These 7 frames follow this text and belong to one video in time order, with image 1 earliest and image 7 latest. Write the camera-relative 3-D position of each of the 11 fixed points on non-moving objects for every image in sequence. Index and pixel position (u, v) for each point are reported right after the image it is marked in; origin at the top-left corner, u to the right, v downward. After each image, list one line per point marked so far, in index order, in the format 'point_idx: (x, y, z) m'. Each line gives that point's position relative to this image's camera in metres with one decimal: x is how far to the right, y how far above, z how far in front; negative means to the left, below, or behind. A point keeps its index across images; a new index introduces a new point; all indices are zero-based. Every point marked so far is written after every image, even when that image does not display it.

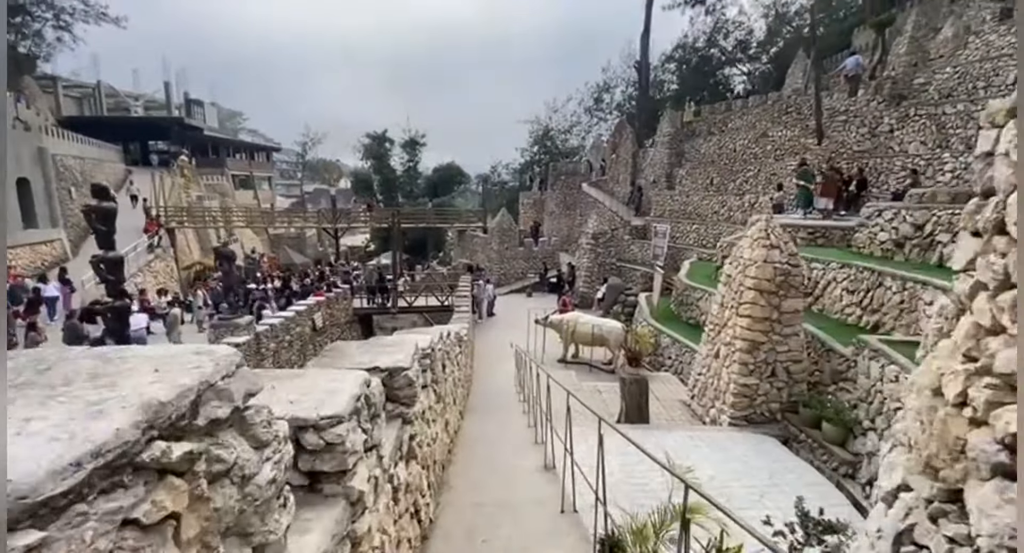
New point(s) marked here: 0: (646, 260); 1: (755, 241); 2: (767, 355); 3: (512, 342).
0: (+4.6, +0.6, +19.9) m
1: (+3.5, +0.5, +8.2) m
2: (+3.6, -1.1, +8.0) m
3: (0.0, -1.5, +13.2) m
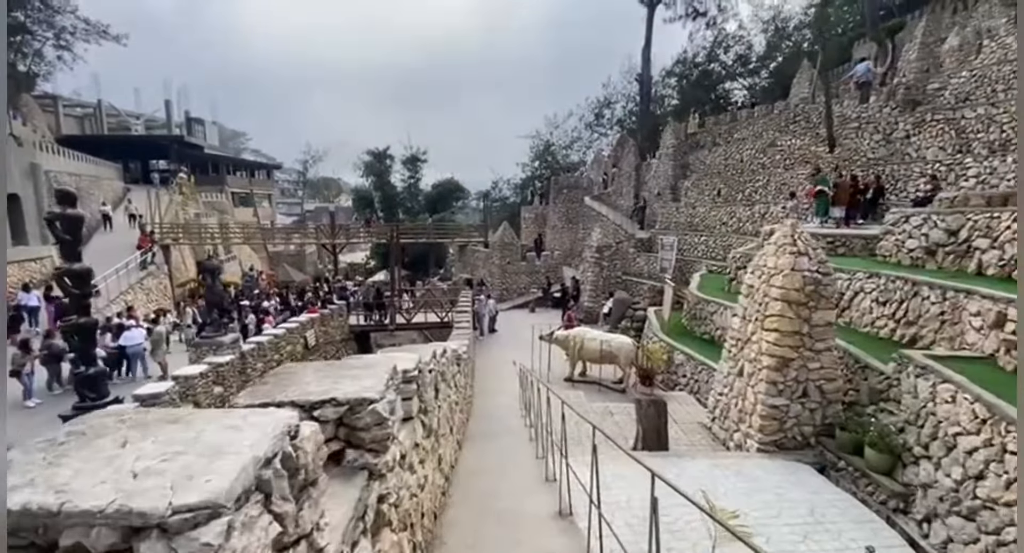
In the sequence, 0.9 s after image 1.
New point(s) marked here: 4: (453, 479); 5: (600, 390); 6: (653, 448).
0: (+4.7, +0.1, +19.2) m
1: (+3.5, +0.4, +7.5) m
2: (+3.6, -1.2, +7.3) m
3: (+0.1, -1.8, +12.5) m
4: (-0.5, -1.8, +5.1) m
5: (+1.7, -2.2, +11.0) m
6: (+1.8, -2.1, +7.2) m
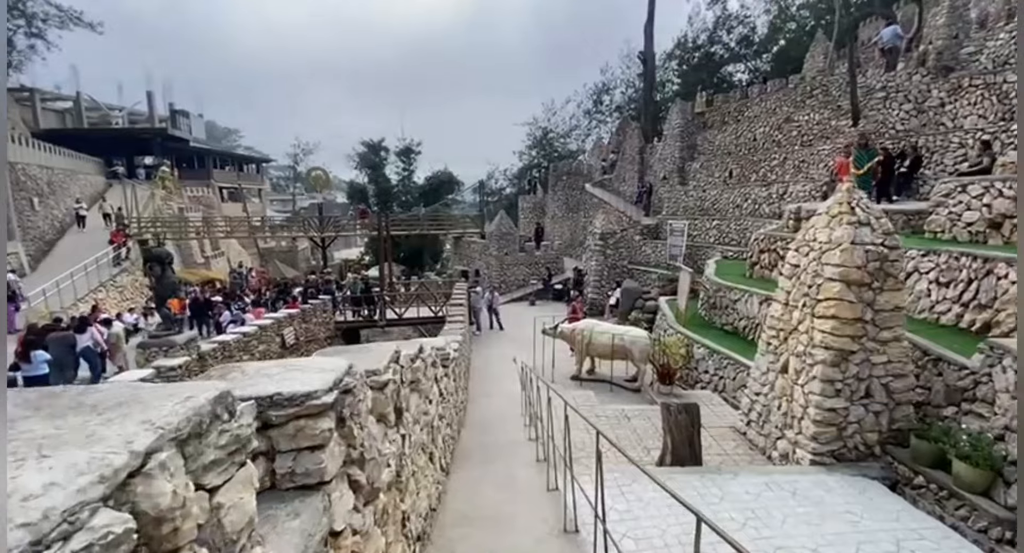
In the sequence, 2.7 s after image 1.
0: (+4.7, +0.5, +18.0) m
1: (+3.5, +0.6, +6.2) m
2: (+3.6, -1.0, +6.0) m
3: (+0.1, -1.6, +11.2) m
4: (-0.5, -1.6, +3.8) m
5: (+1.7, -1.9, +9.8) m
6: (+1.8, -1.9, +5.9) m
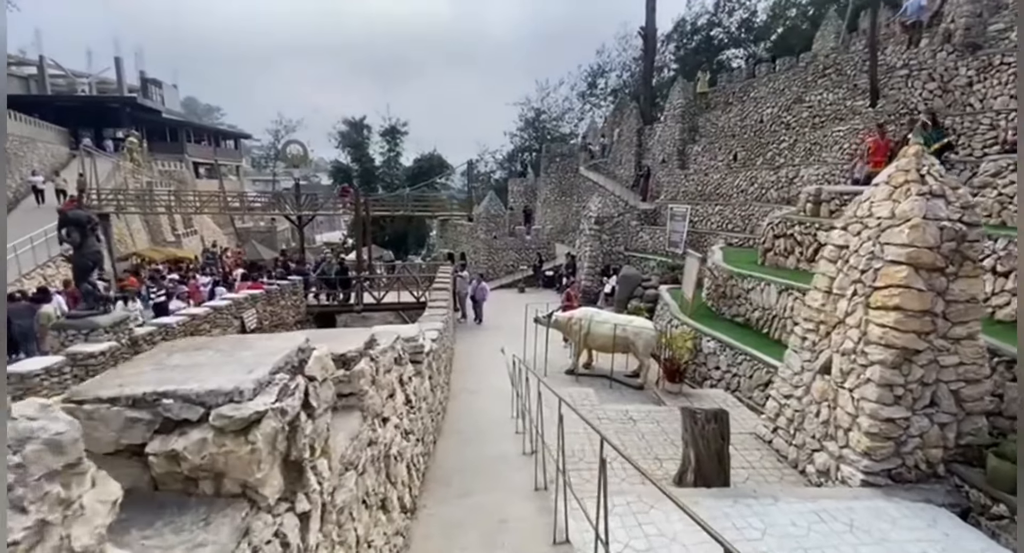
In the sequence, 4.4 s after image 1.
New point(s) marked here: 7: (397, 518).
0: (+4.3, +0.8, +16.9) m
1: (+3.5, +0.8, +5.1) m
2: (+3.6, -0.8, +5.0) m
3: (-0.1, -1.3, +10.1) m
4: (-0.5, -1.5, +2.7) m
5: (+1.5, -1.6, +8.7) m
6: (+1.7, -1.7, +4.8) m
7: (-0.6, -1.3, +3.2) m
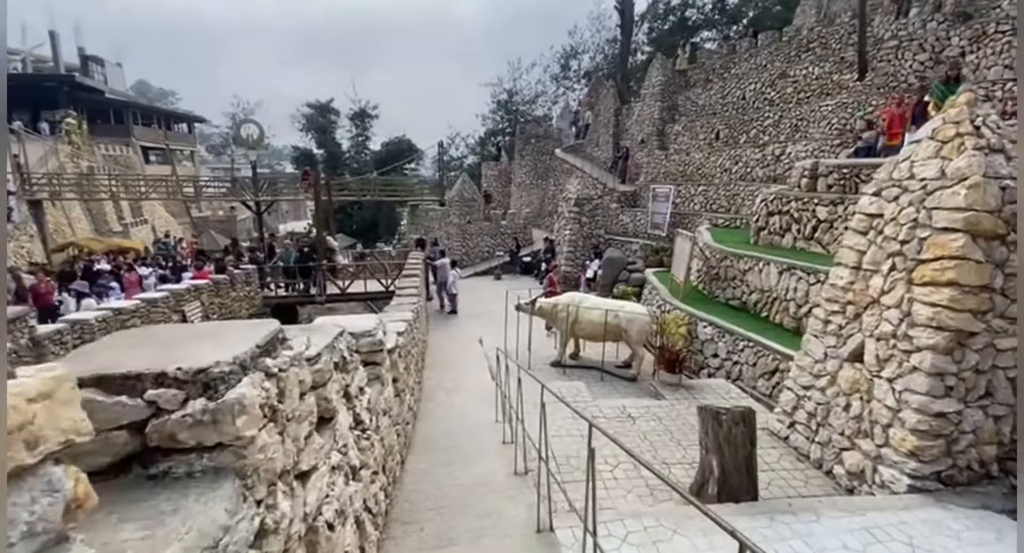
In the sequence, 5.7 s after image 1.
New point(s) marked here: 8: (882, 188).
0: (+3.7, +1.3, +16.2) m
1: (+3.3, +1.0, +4.4) m
2: (+3.5, -0.6, +4.2) m
3: (-0.4, -1.0, +9.2) m
4: (-0.5, -1.3, +1.8) m
5: (+1.3, -1.4, +7.9) m
6: (+1.6, -1.5, +4.0) m
7: (-0.6, -1.2, +2.3) m
8: (+3.2, +0.8, +5.0) m
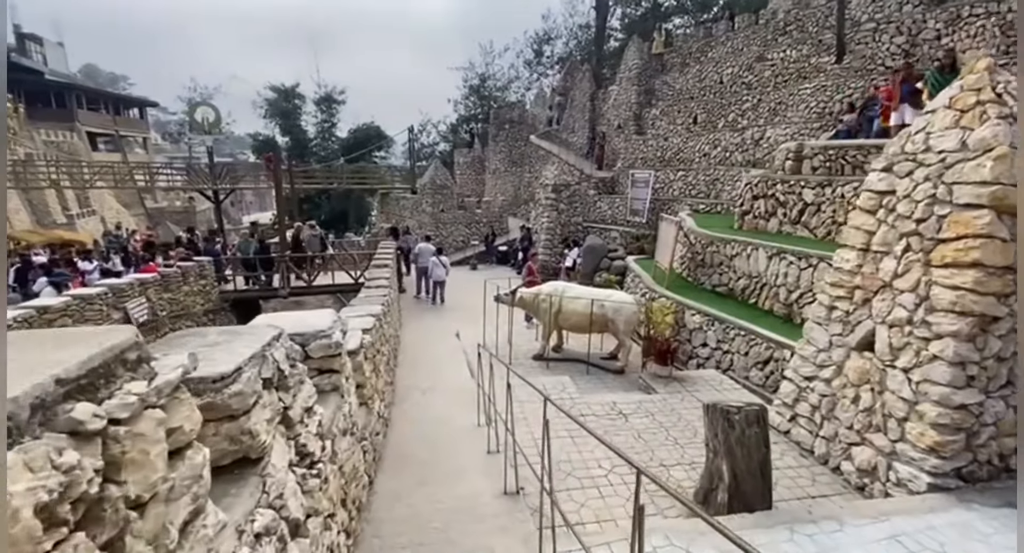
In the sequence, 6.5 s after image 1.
0: (+3.0, +1.6, +15.8) m
1: (+3.2, +1.1, +4.0) m
2: (+3.3, -0.5, +3.9) m
3: (-0.8, -0.9, +8.7) m
4: (-0.5, -1.3, +1.3) m
5: (+1.0, -1.2, +7.4) m
6: (+1.5, -1.4, +3.6) m
7: (-0.6, -1.1, +1.8) m
8: (+3.0, +0.9, +4.6) m
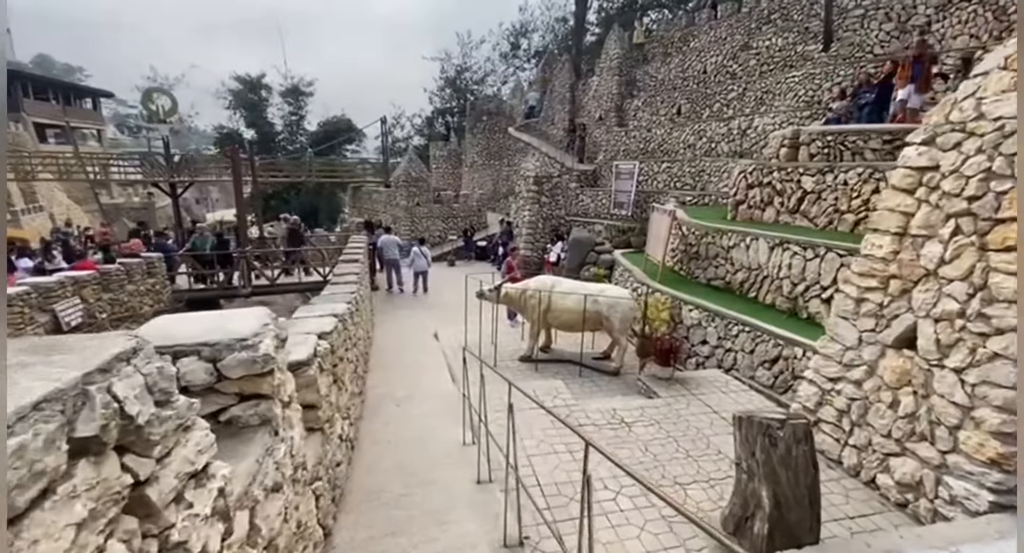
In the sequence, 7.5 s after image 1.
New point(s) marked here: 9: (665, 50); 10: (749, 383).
0: (+2.4, +1.7, +15.2) m
1: (+3.1, +1.2, +3.5) m
2: (+3.3, -0.4, +3.4) m
3: (-1.0, -0.8, +8.0) m
4: (-0.4, -1.3, +0.6) m
5: (+0.8, -1.1, +6.8) m
6: (+1.5, -1.4, +3.0) m
7: (-0.6, -1.1, +1.1) m
8: (+3.0, +1.0, +4.0) m
9: (+4.9, +7.3, +18.5) m
10: (+2.6, -1.1, +6.3) m
